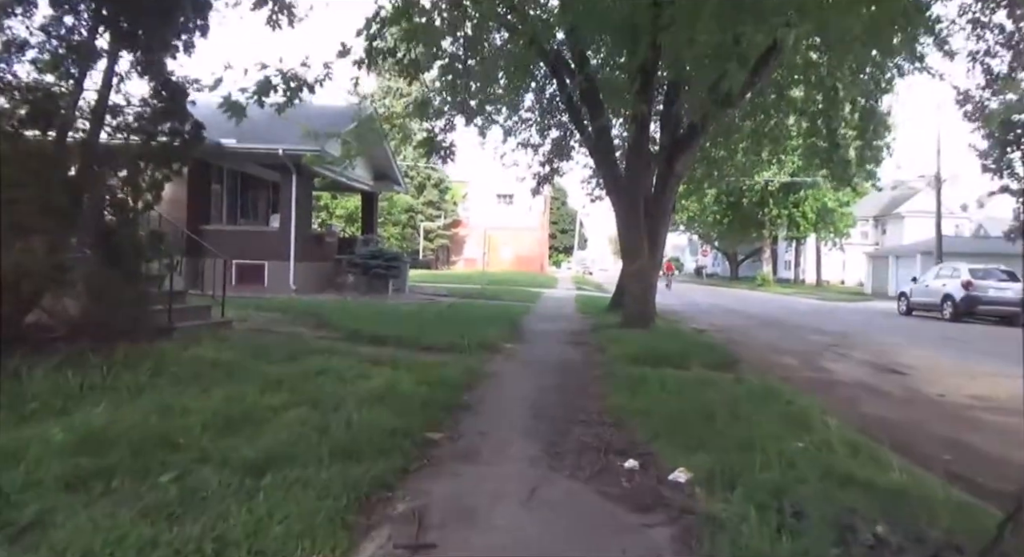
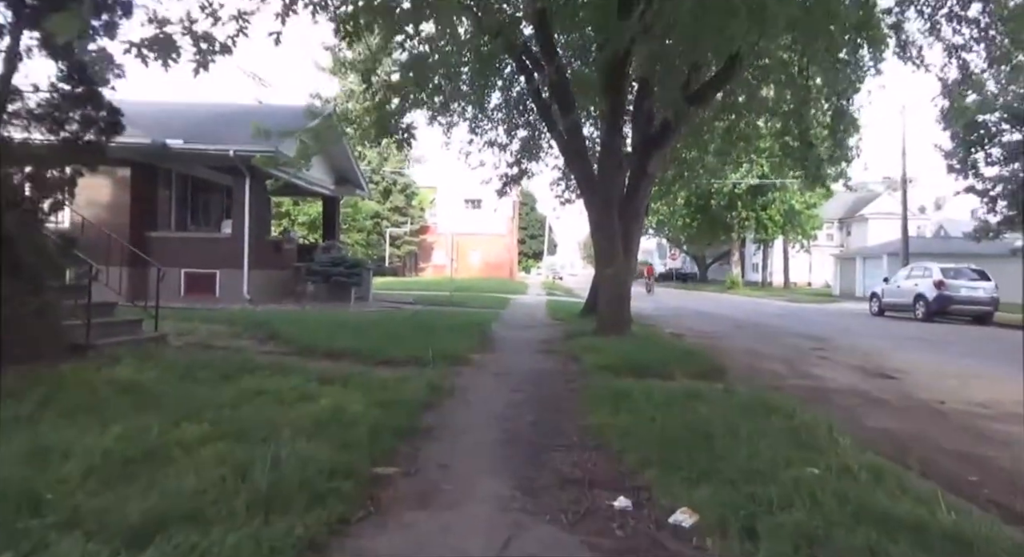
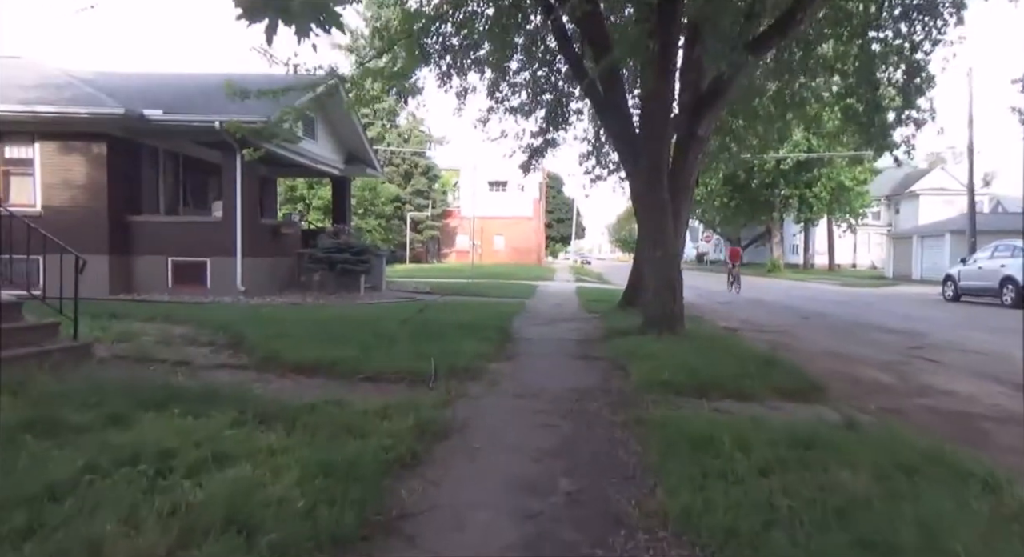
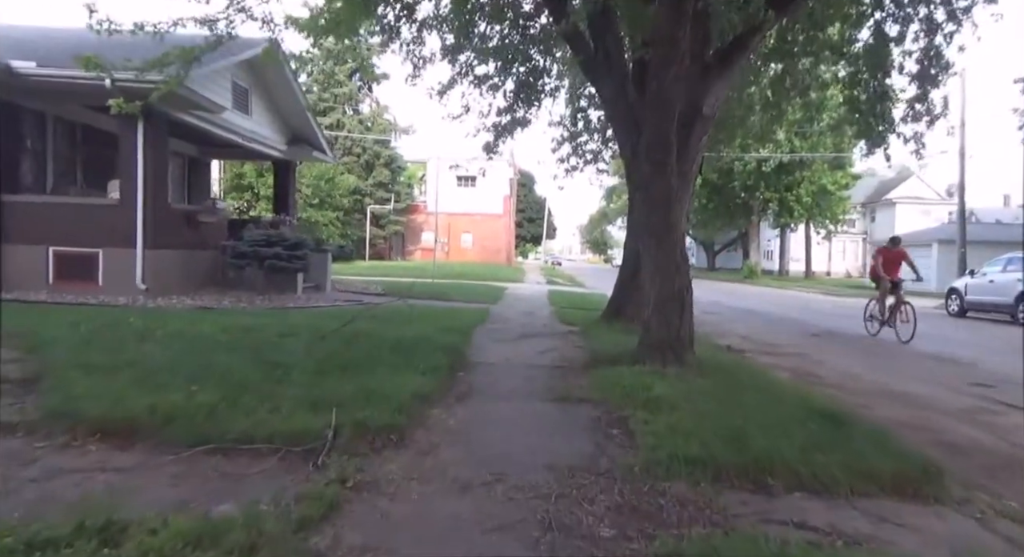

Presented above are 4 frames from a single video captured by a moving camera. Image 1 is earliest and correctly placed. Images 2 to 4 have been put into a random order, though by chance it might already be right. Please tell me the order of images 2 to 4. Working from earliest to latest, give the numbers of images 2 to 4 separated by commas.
2, 3, 4
